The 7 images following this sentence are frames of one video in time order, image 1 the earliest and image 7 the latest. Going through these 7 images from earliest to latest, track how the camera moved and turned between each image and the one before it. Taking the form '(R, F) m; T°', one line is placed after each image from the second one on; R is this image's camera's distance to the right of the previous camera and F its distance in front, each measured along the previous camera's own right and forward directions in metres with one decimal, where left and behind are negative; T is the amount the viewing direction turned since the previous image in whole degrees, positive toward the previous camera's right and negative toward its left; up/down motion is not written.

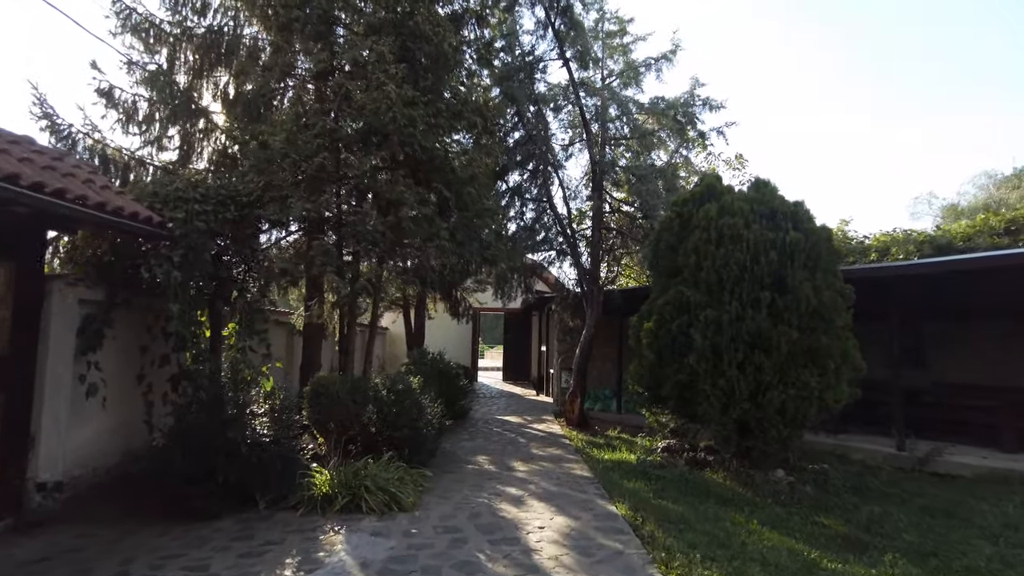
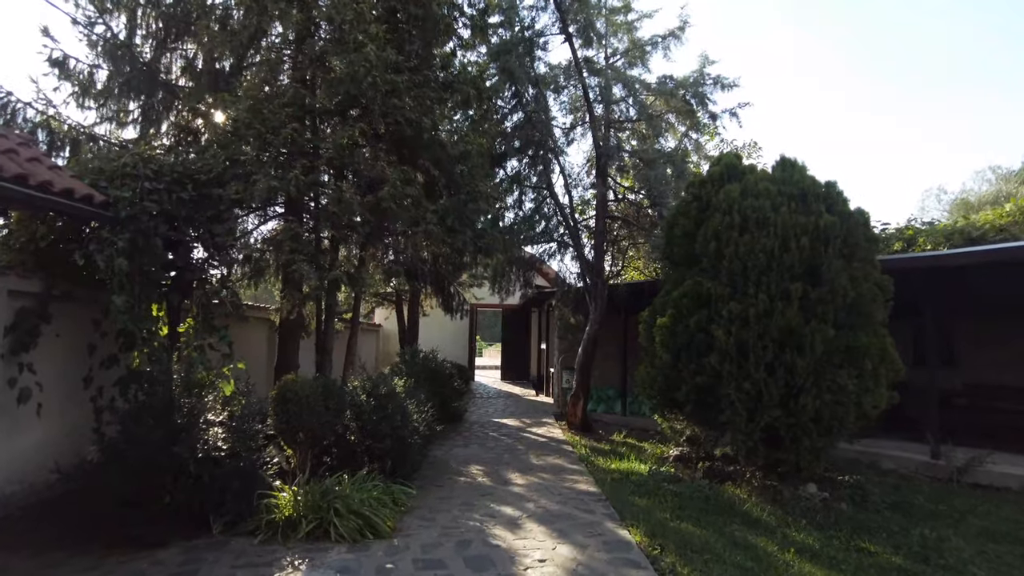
(0.0, +0.9) m; 0°
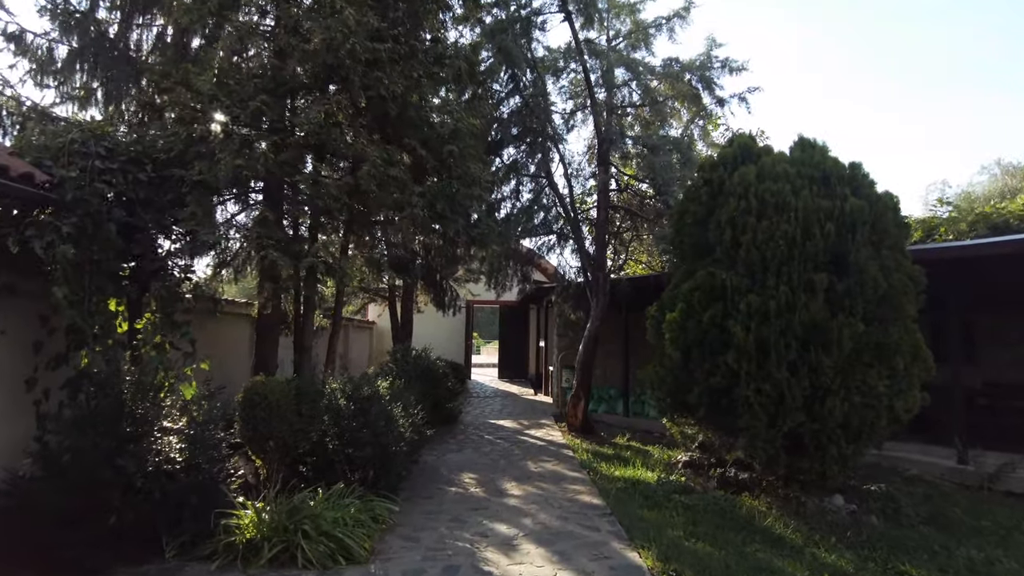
(0.0, +0.7) m; 0°
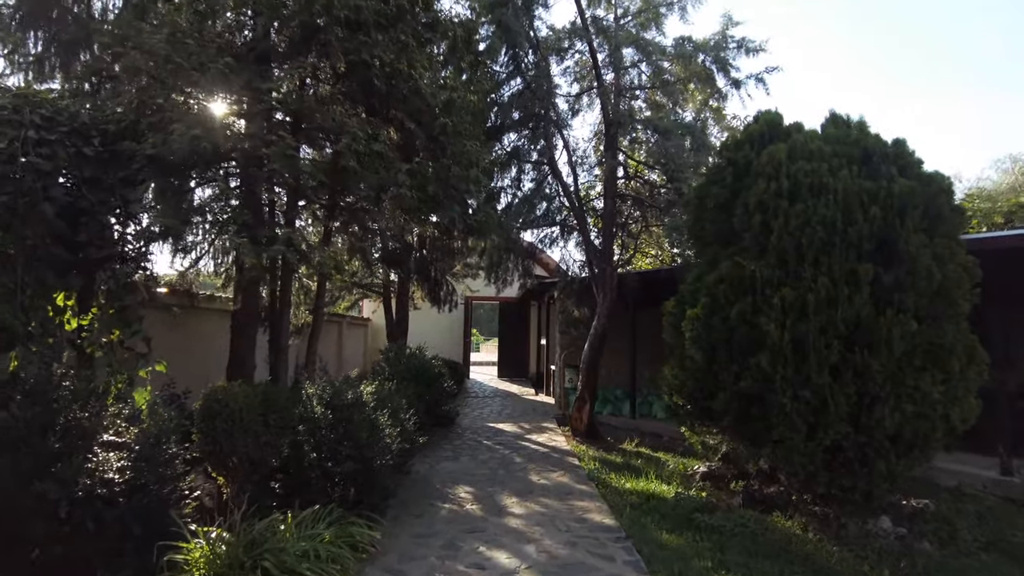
(0.0, +0.8) m; 0°
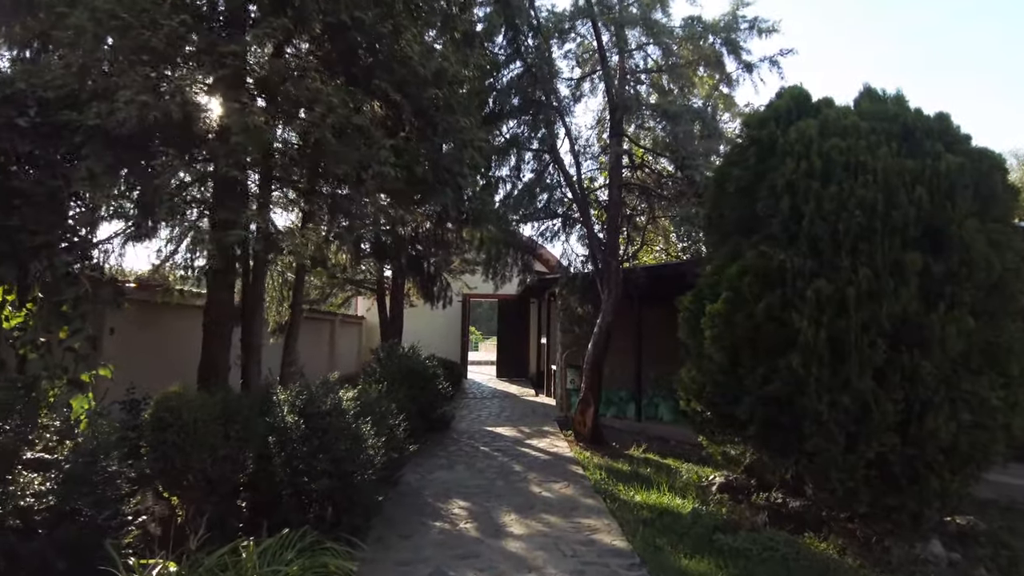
(0.0, +0.7) m; 0°
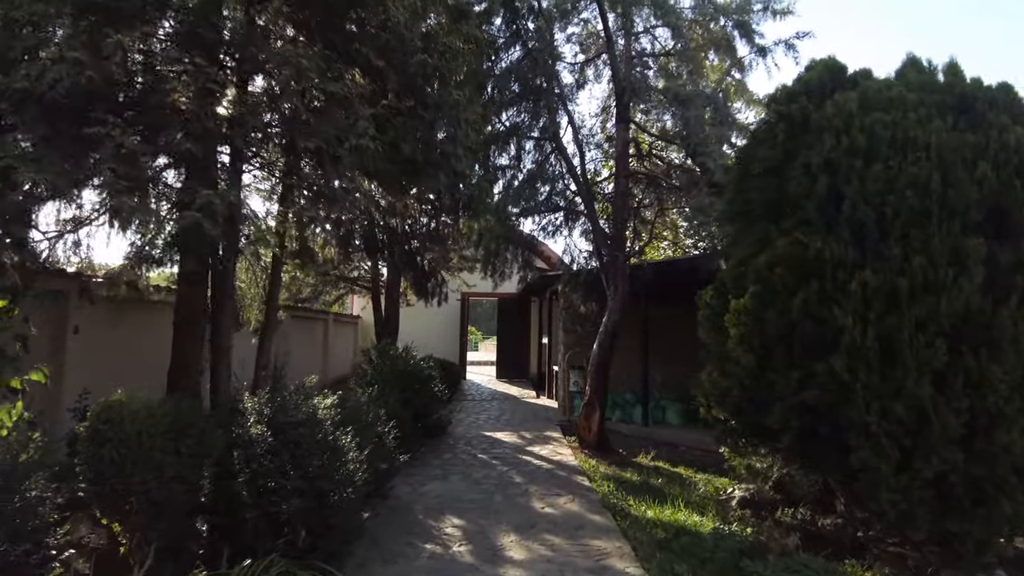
(0.0, +0.6) m; 0°
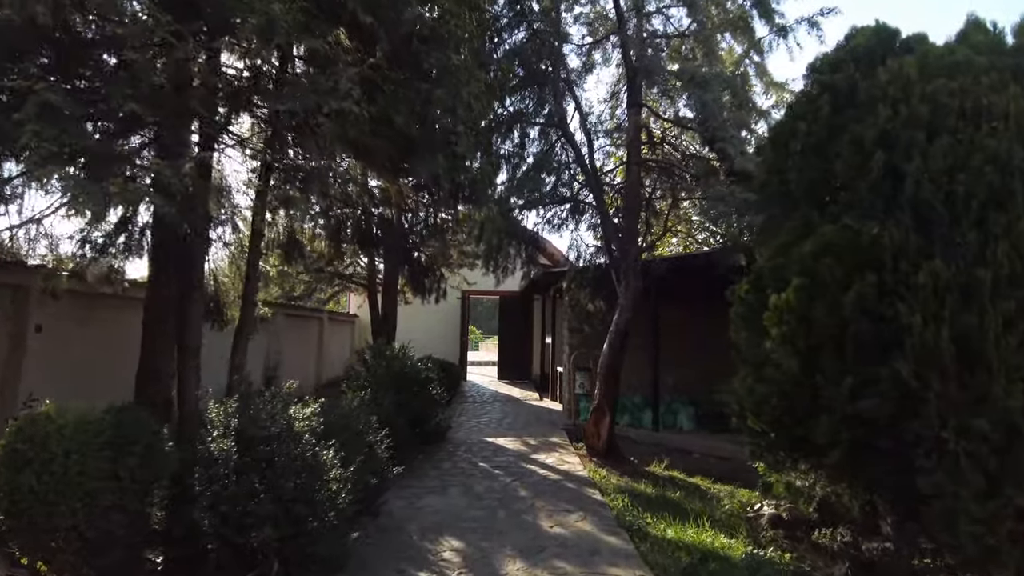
(-0.1, +0.6) m; 0°
